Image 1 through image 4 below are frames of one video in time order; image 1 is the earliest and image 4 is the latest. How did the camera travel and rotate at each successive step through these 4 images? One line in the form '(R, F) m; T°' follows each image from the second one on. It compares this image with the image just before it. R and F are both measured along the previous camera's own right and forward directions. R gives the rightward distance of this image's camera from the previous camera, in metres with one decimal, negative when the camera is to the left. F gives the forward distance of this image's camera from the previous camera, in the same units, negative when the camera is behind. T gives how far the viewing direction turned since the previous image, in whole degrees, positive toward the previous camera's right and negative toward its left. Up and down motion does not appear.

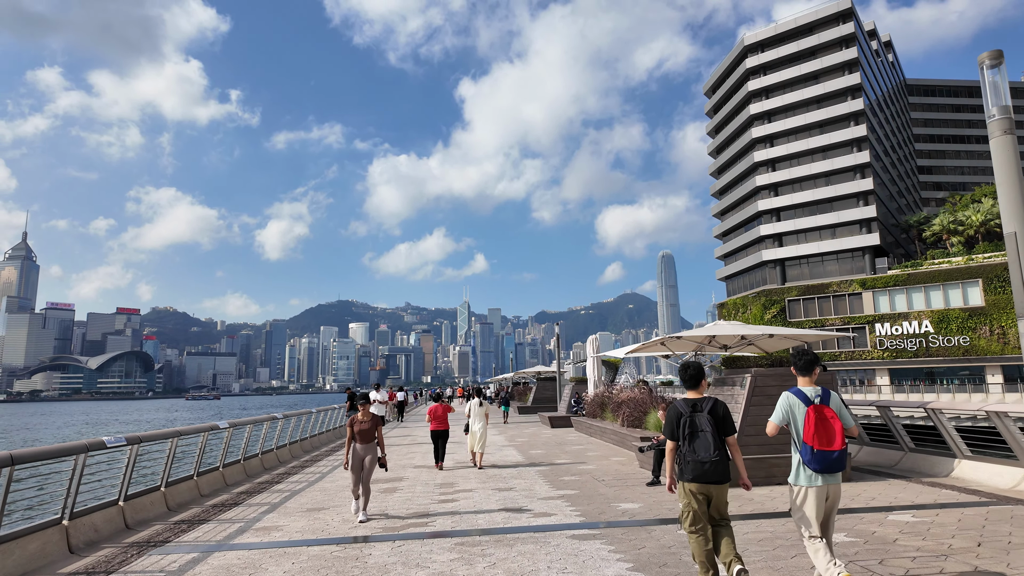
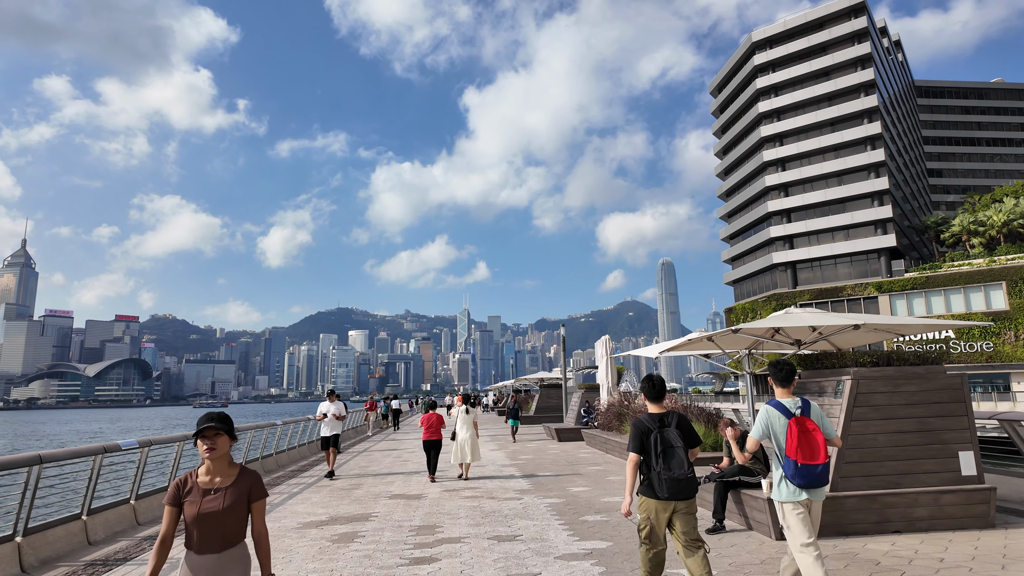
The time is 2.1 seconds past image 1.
(0.0, +1.2) m; 0°
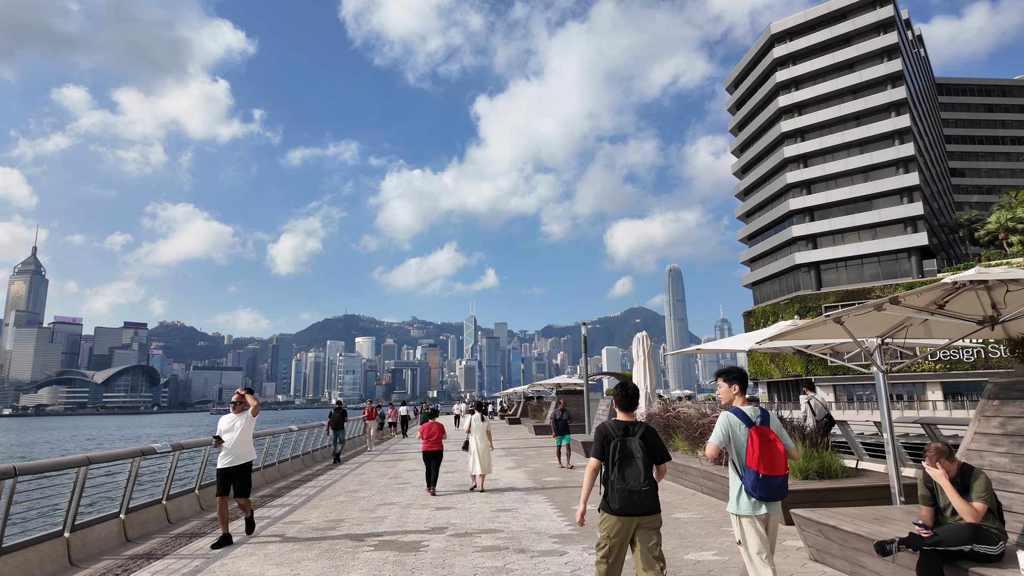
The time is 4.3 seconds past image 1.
(-0.1, +1.3) m; -1°
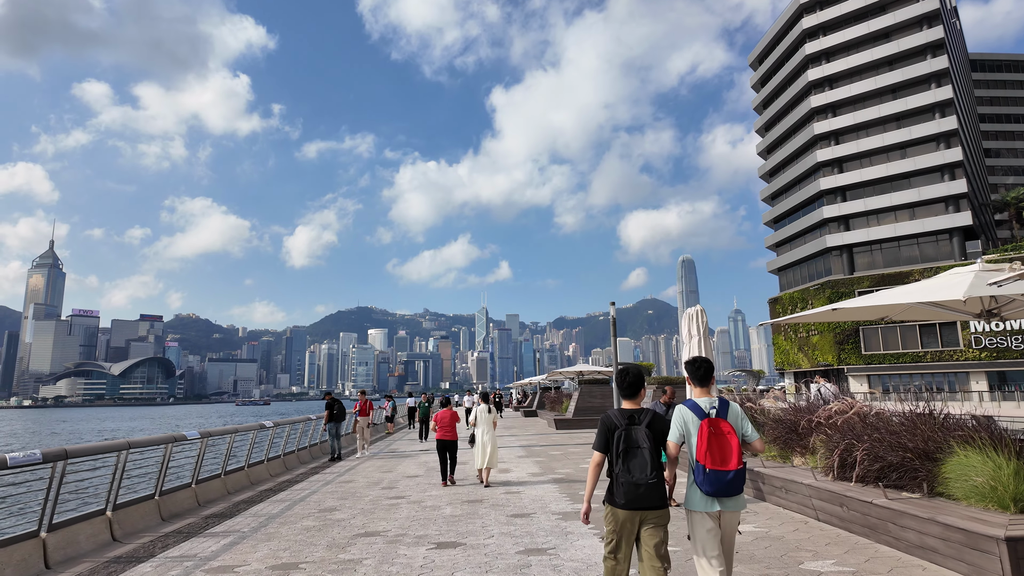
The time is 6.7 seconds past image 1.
(-0.1, +1.4) m; -1°
